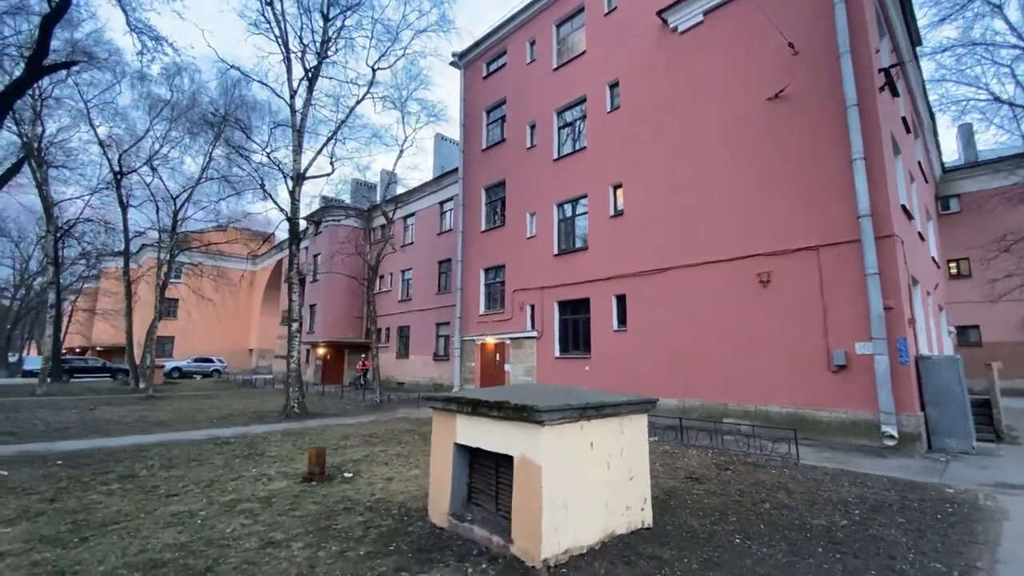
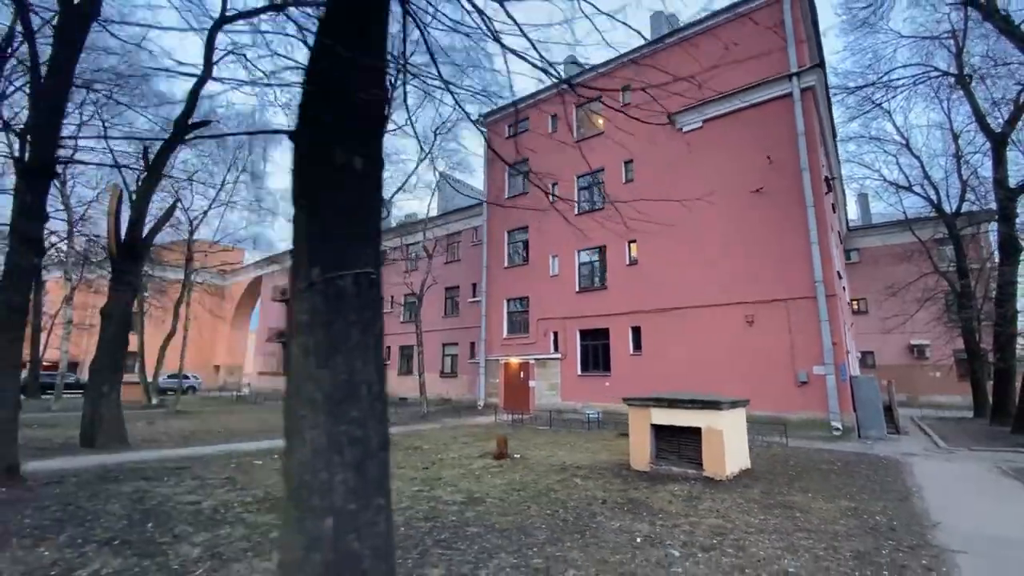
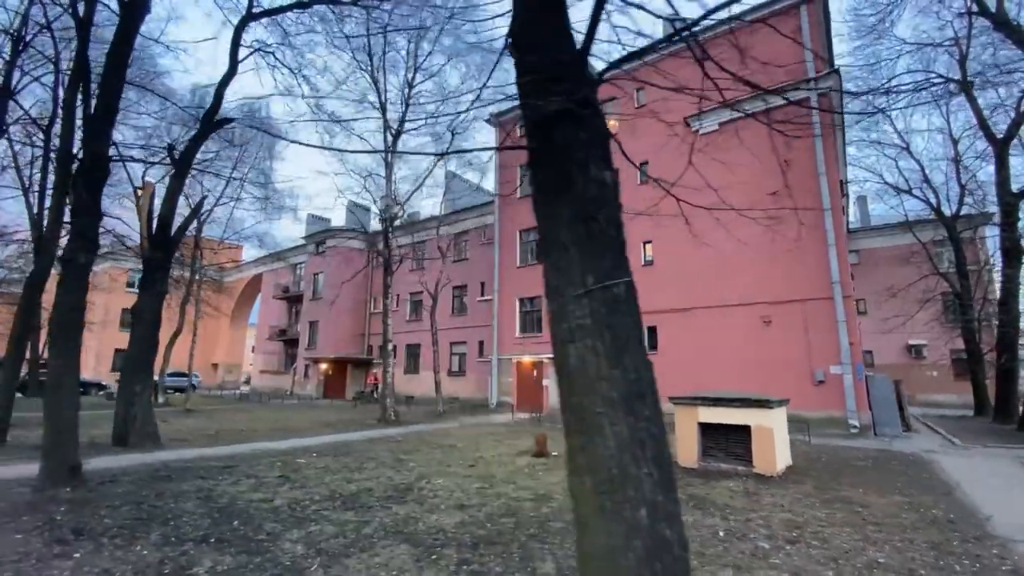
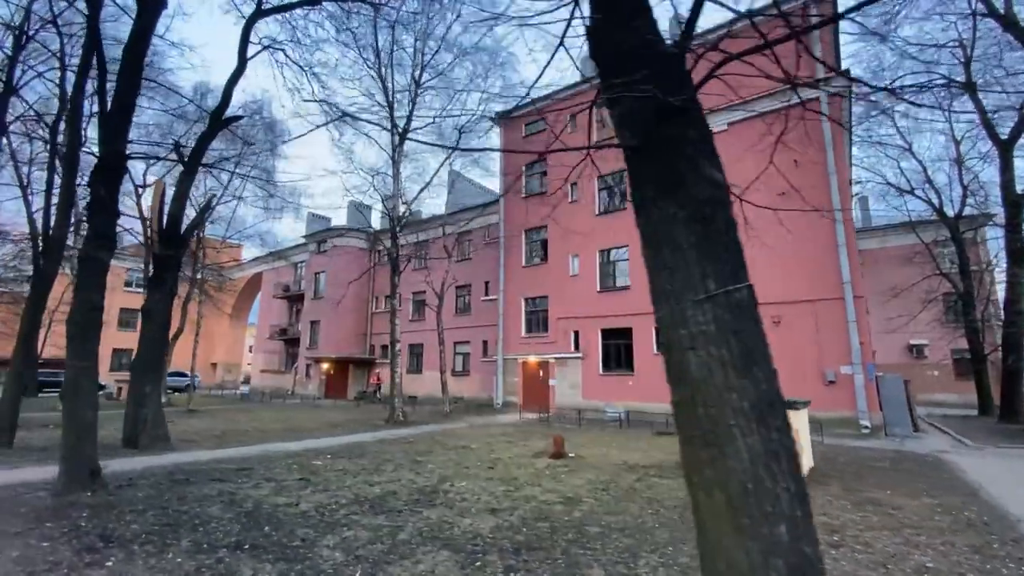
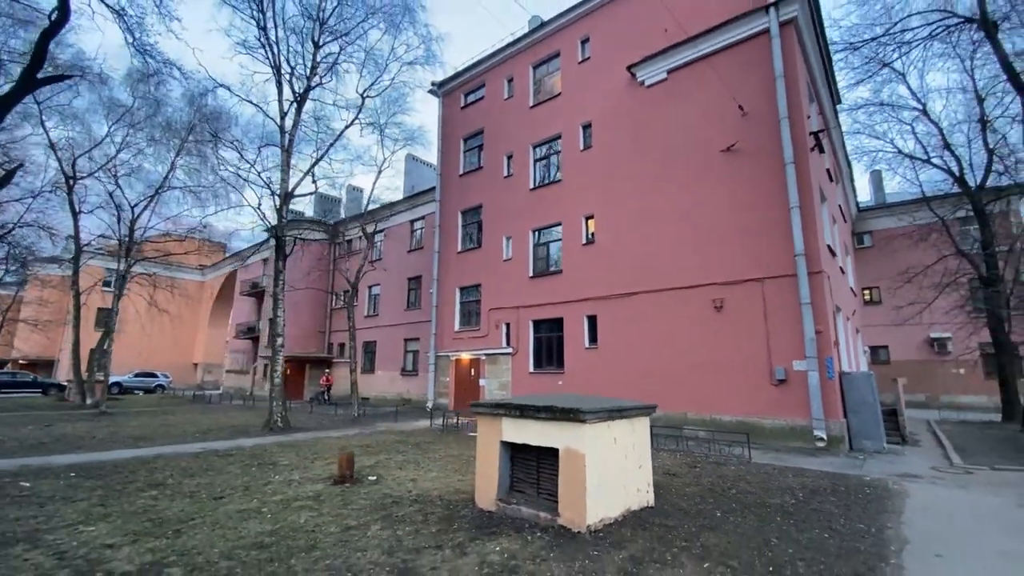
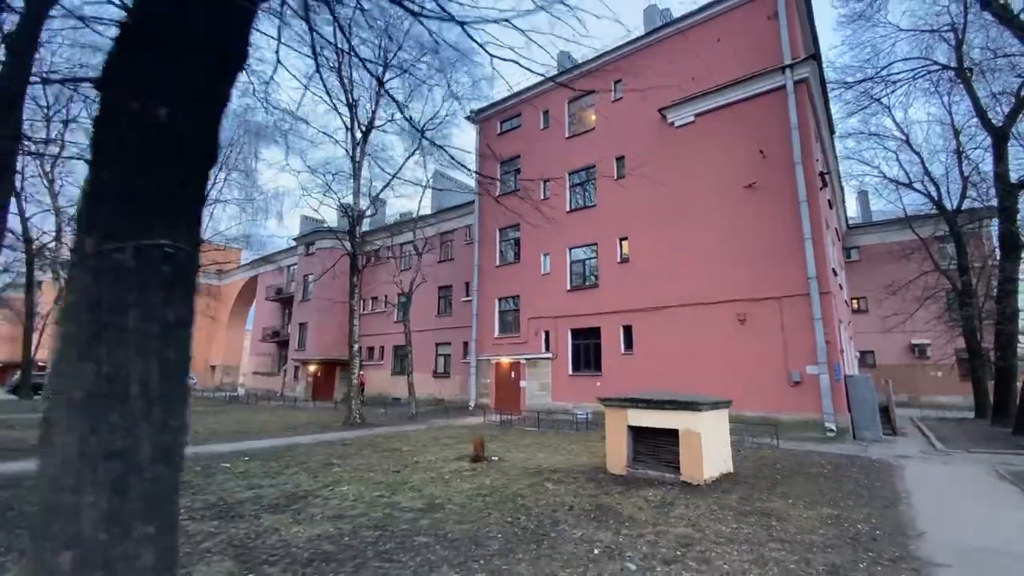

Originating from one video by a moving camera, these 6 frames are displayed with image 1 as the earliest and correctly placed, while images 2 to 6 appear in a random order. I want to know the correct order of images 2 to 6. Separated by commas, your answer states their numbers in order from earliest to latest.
5, 6, 2, 3, 4
